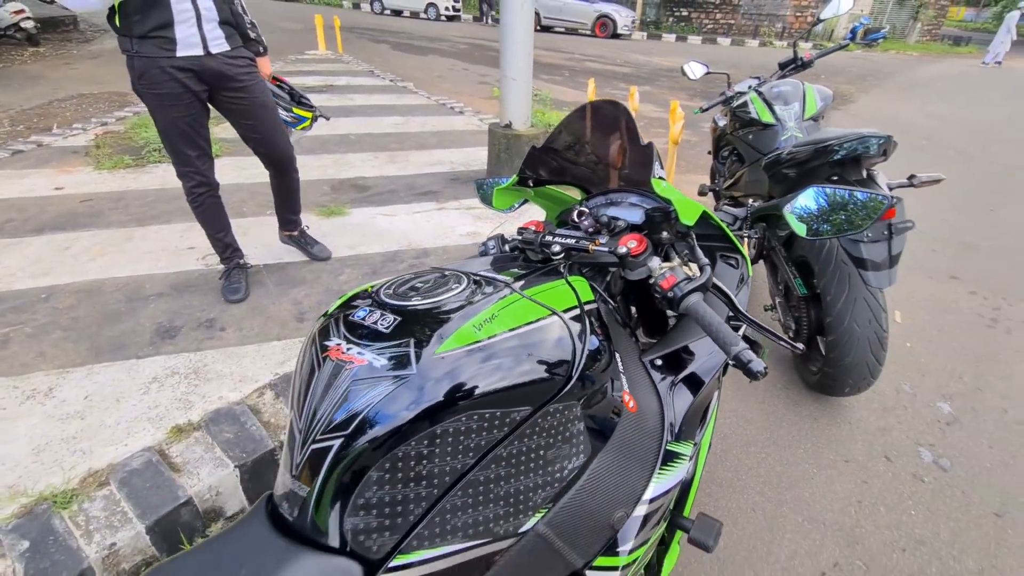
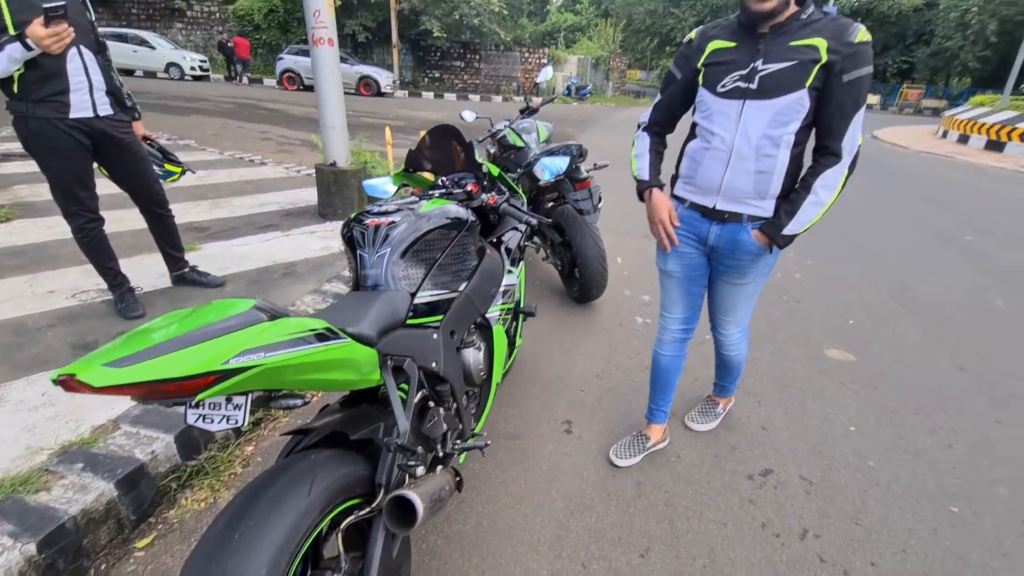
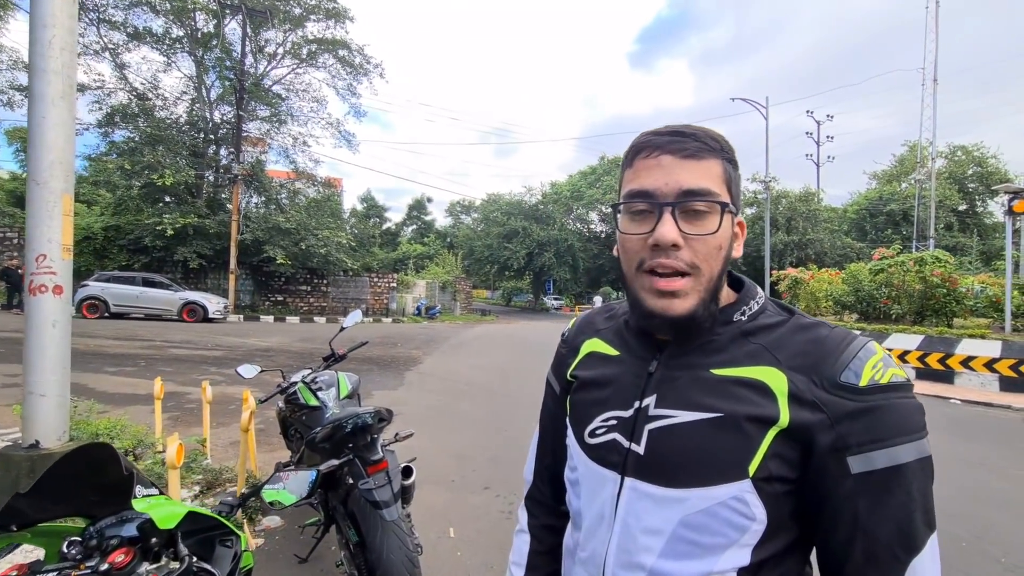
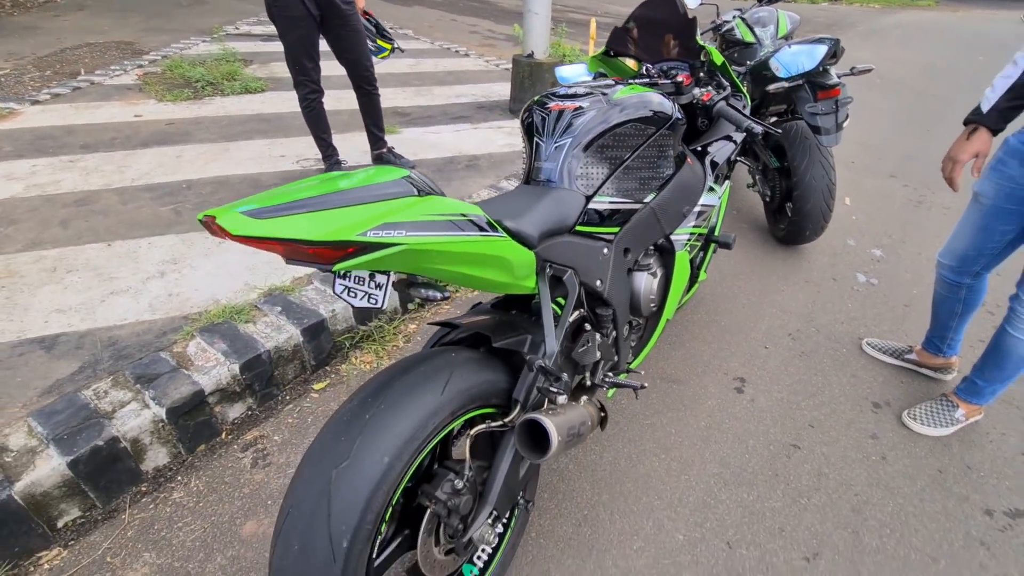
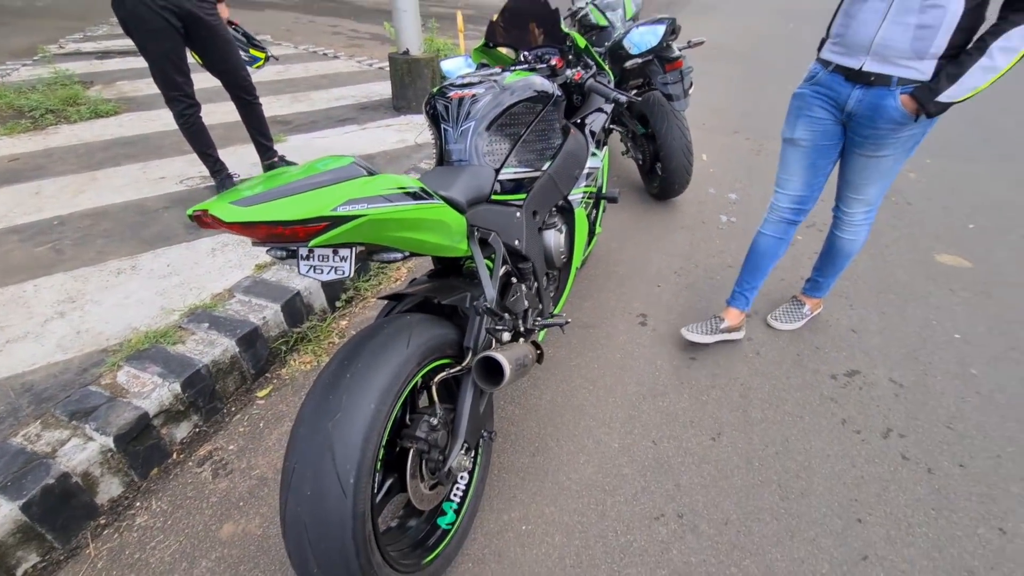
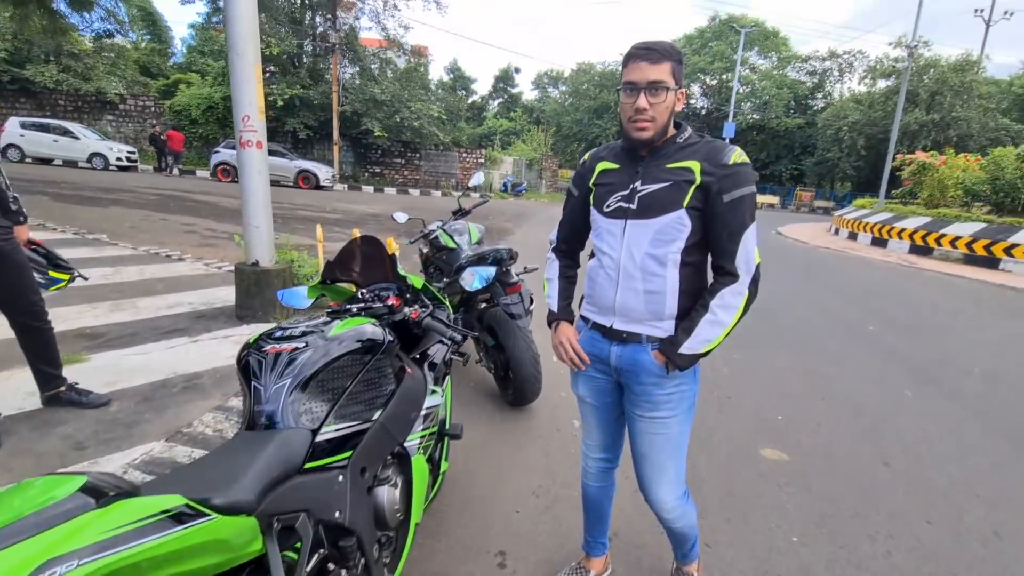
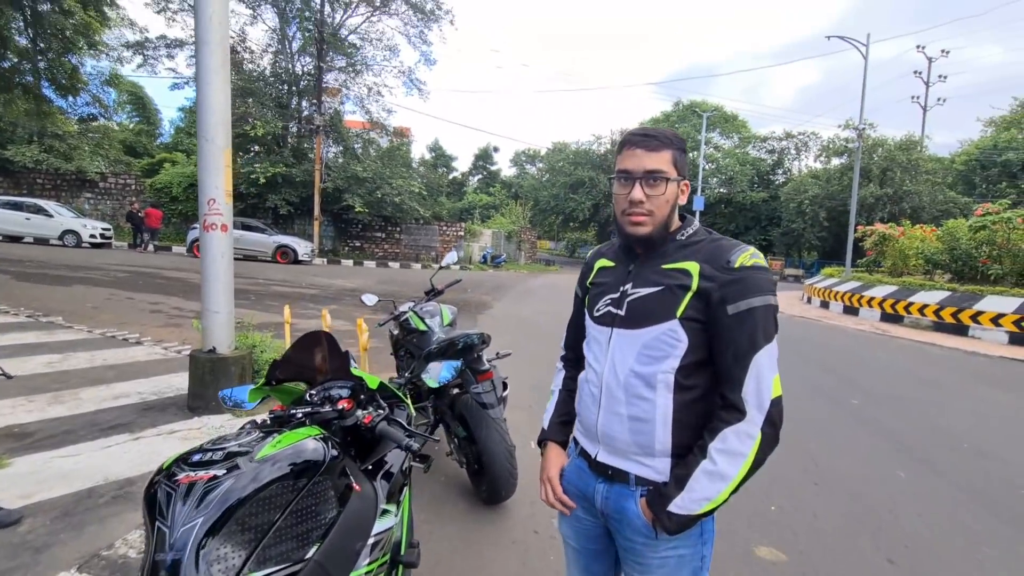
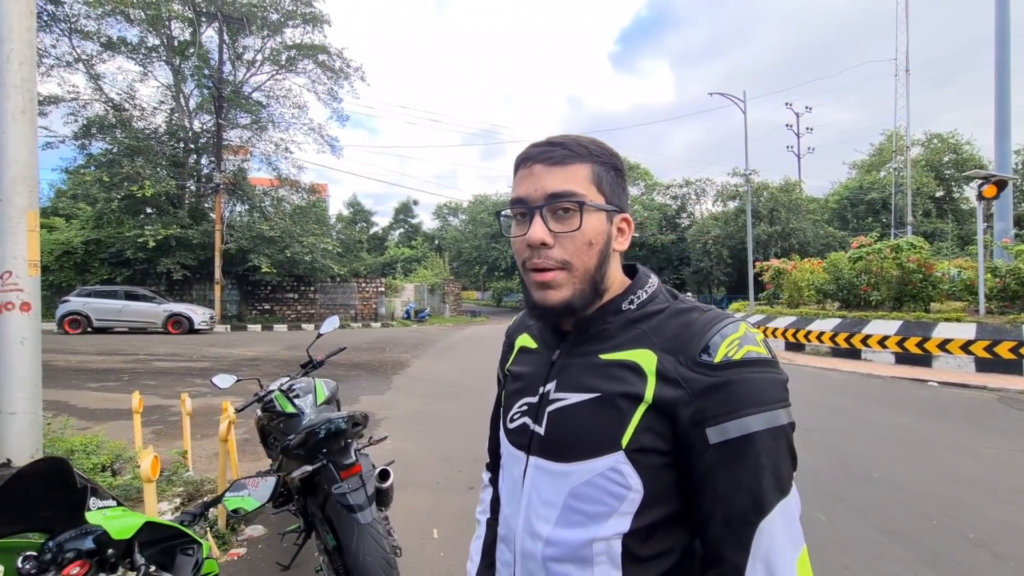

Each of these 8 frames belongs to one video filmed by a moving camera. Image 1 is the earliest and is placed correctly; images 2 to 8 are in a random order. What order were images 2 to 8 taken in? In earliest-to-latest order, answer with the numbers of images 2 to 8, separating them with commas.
4, 5, 2, 6, 7, 3, 8
